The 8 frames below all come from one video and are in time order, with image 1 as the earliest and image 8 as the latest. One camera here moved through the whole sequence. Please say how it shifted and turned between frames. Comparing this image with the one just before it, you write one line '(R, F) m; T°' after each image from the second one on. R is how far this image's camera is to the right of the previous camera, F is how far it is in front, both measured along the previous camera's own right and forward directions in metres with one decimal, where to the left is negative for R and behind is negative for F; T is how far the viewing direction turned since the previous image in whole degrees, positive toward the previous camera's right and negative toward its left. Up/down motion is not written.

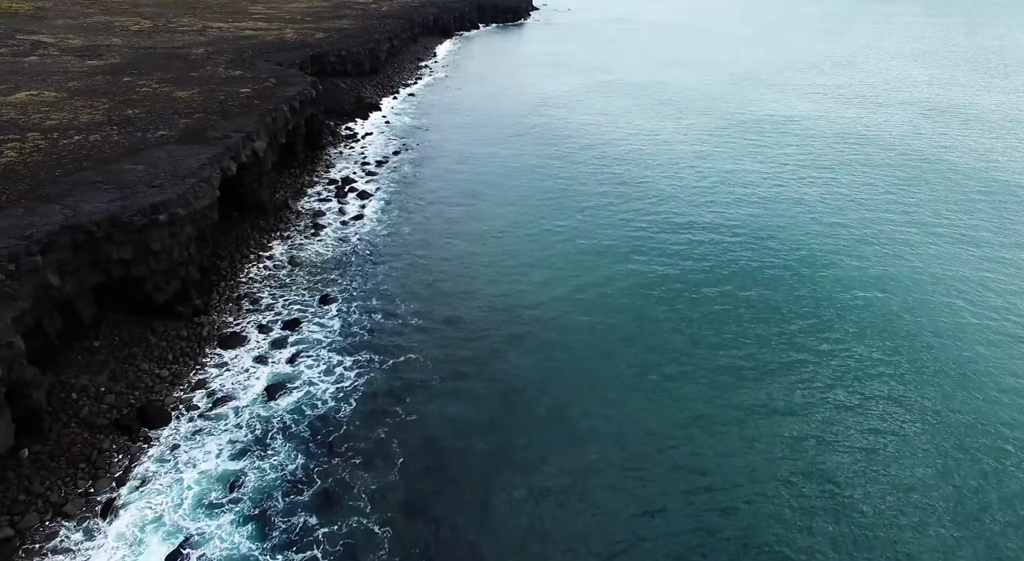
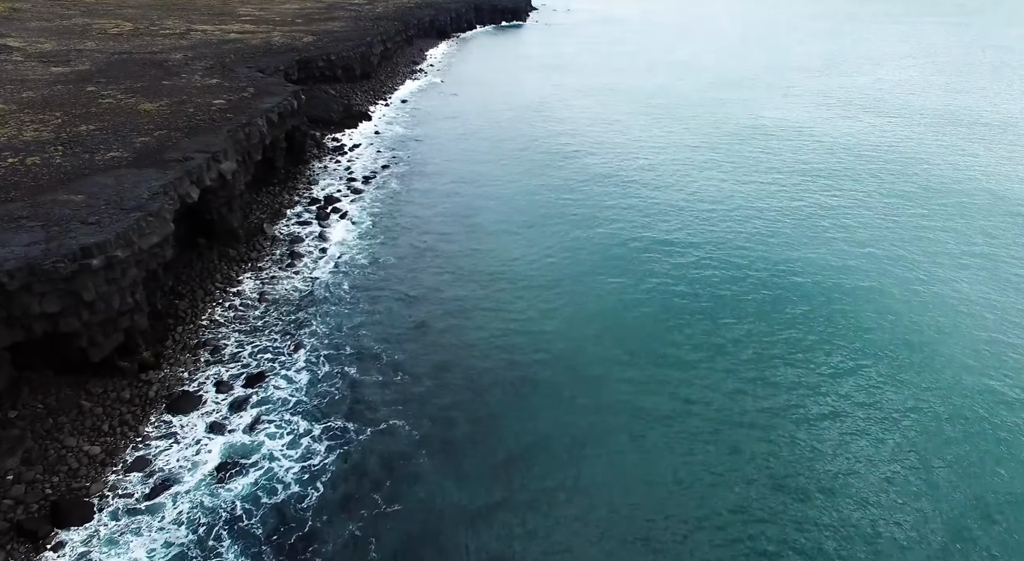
(0.0, +4.0) m; 0°
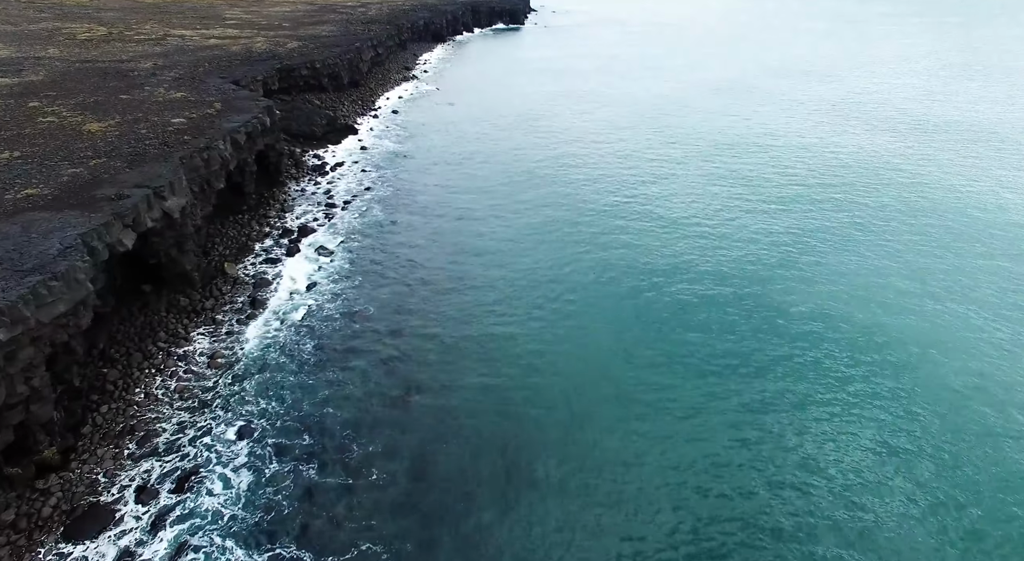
(0.0, +5.1) m; 0°
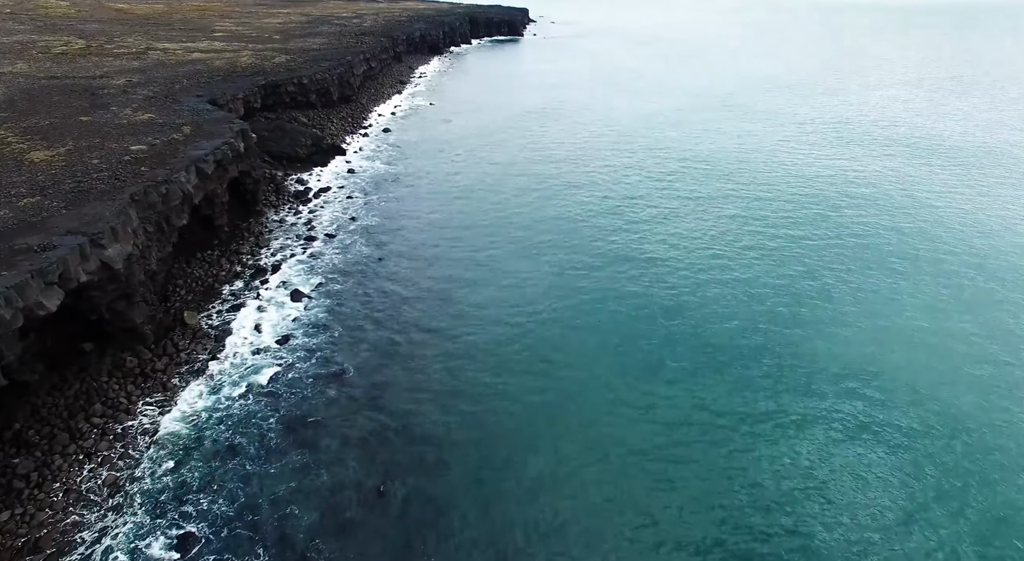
(-0.1, +4.2) m; 0°
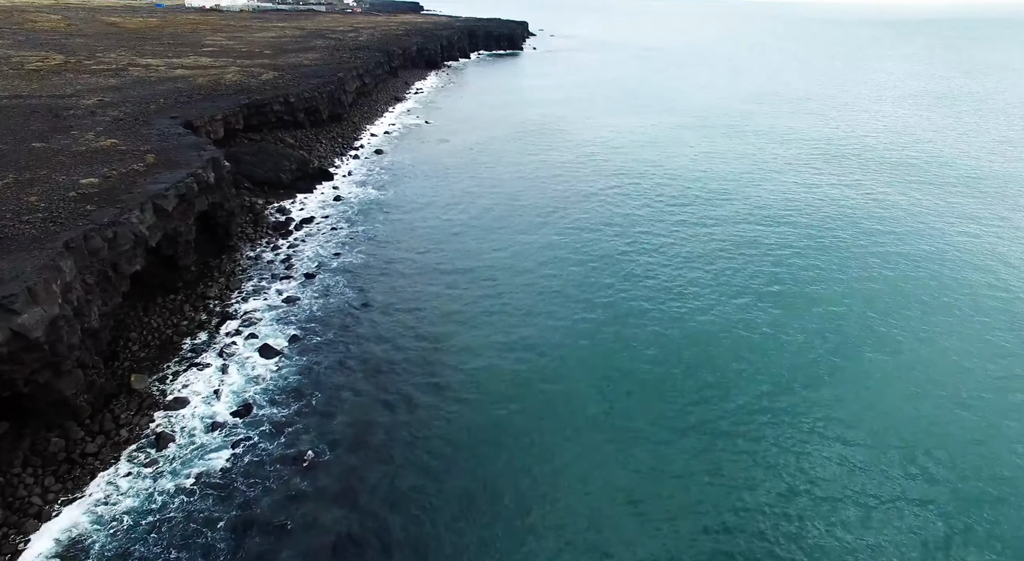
(-0.1, +4.1) m; 0°
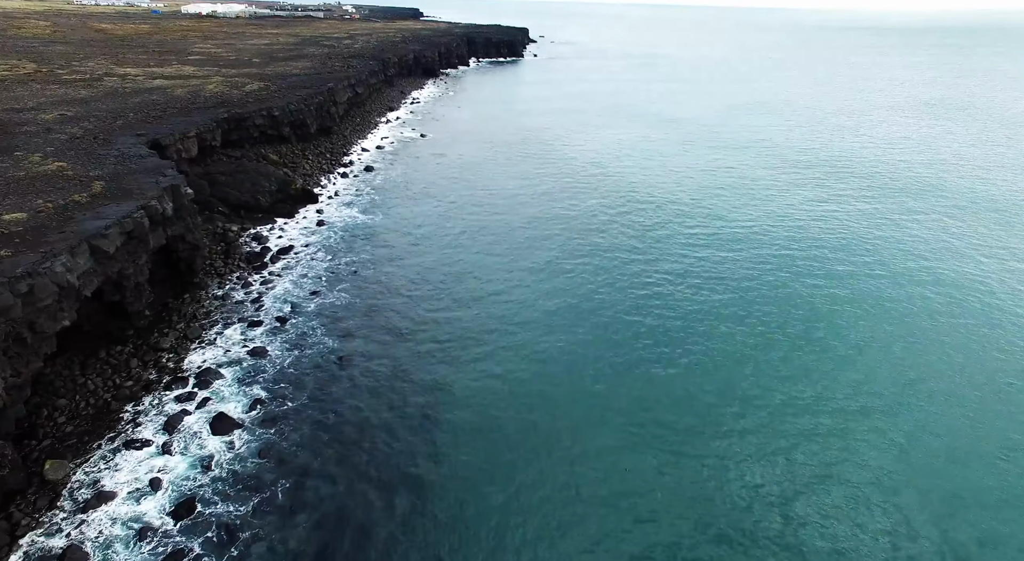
(-0.2, +4.7) m; 0°
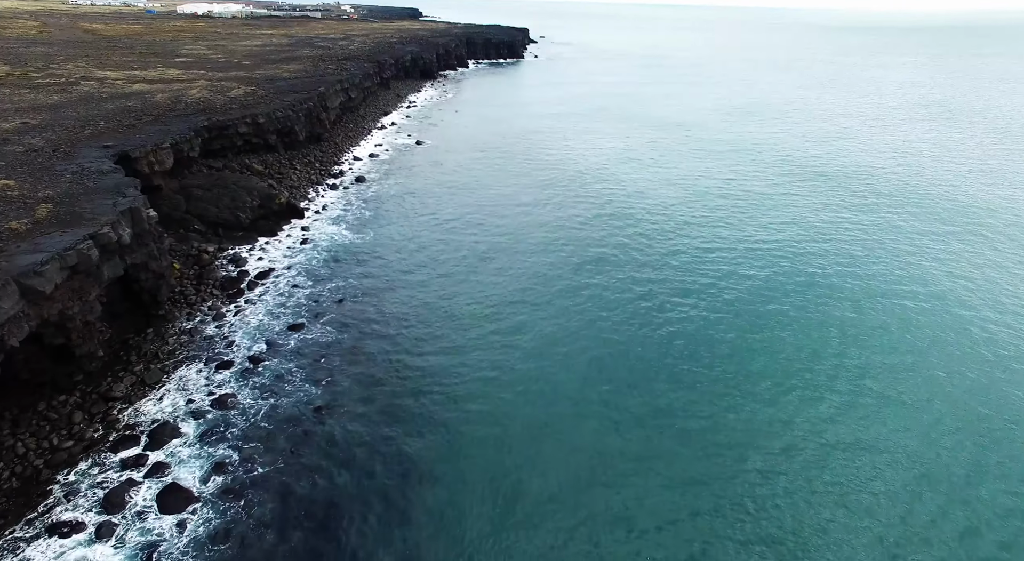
(-0.2, +3.6) m; 0°
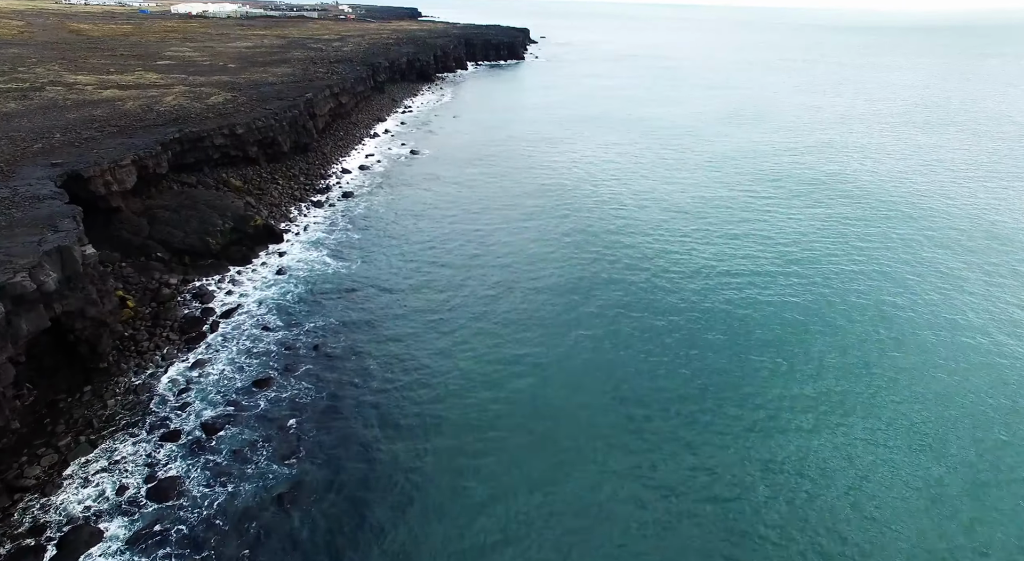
(-0.3, +4.7) m; 0°
